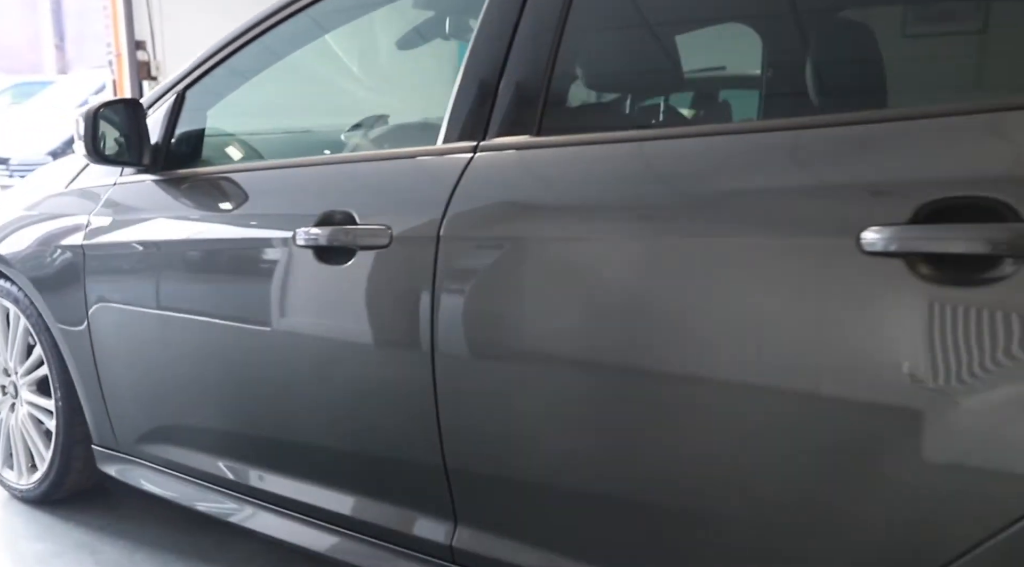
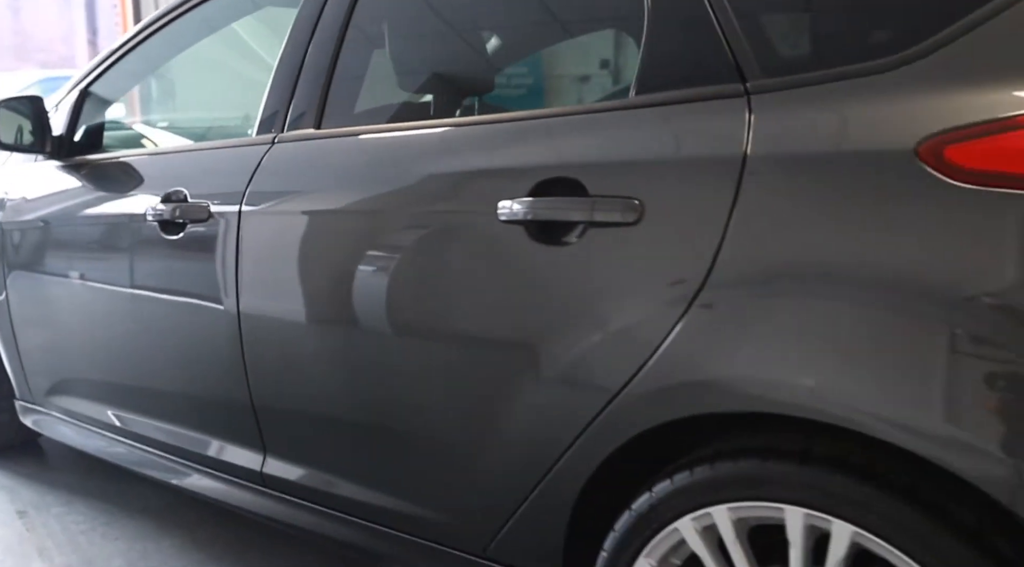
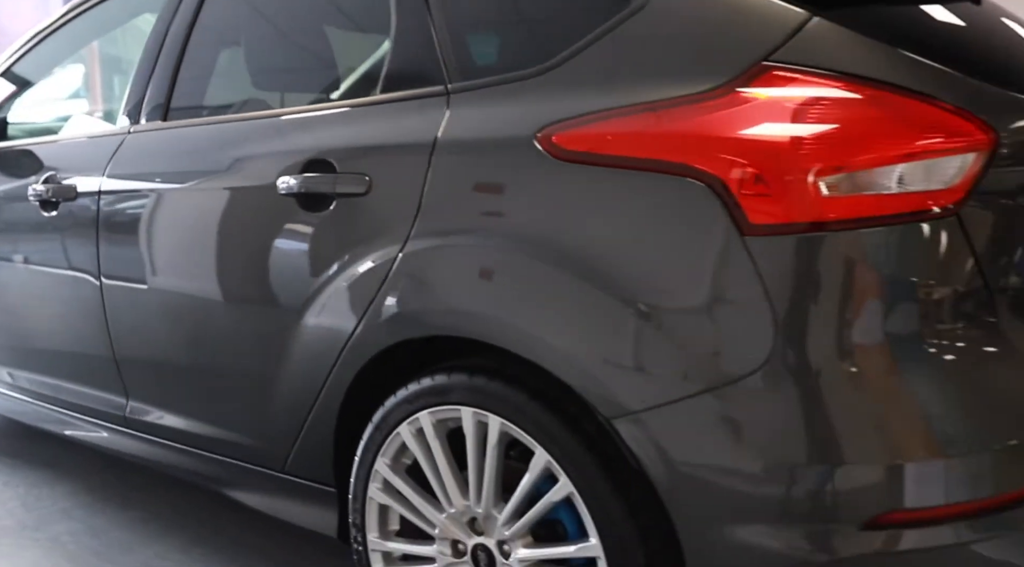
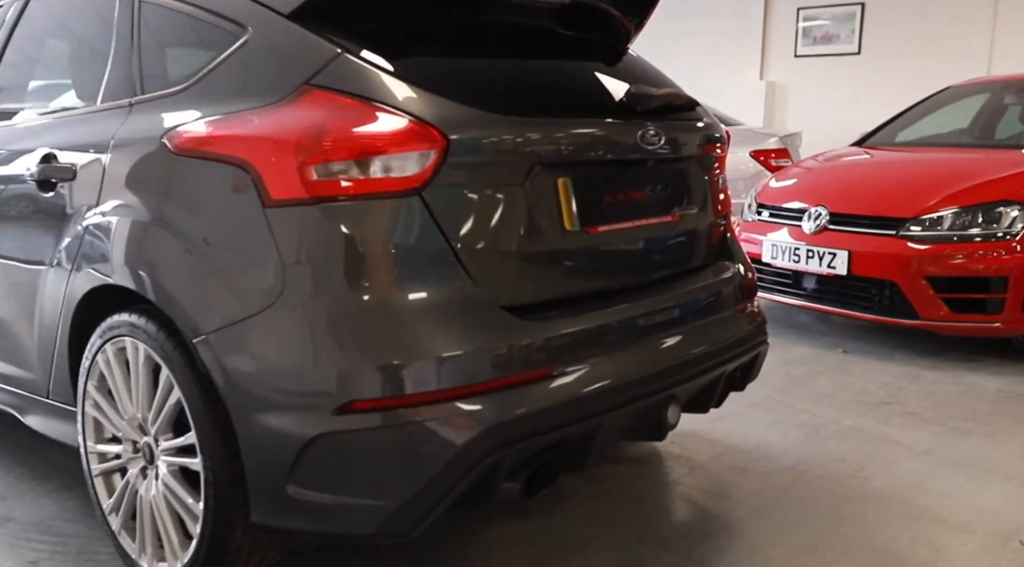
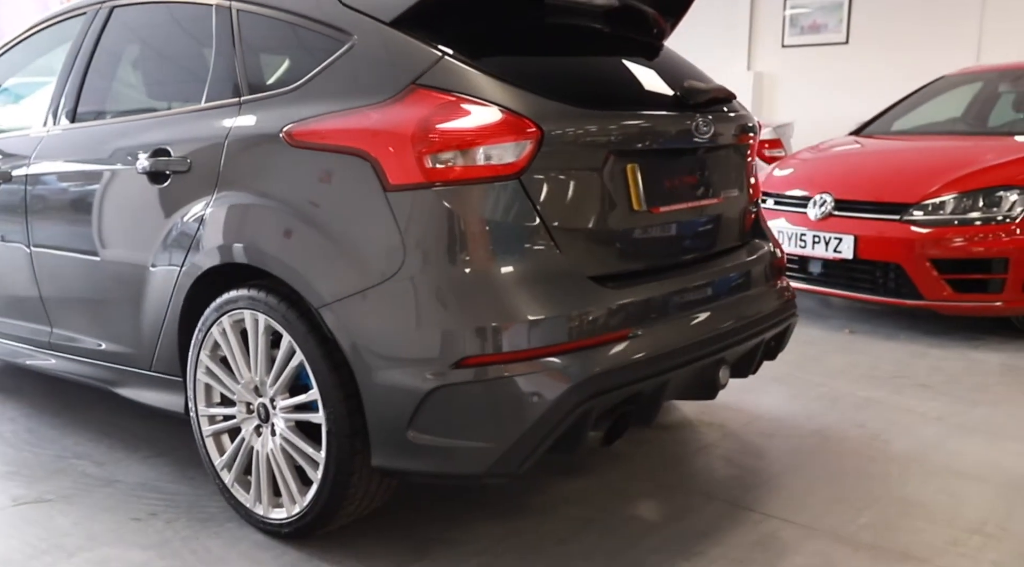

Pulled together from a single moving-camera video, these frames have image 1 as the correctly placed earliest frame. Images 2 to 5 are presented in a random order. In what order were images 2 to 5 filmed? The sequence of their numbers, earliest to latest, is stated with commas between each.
2, 3, 5, 4
